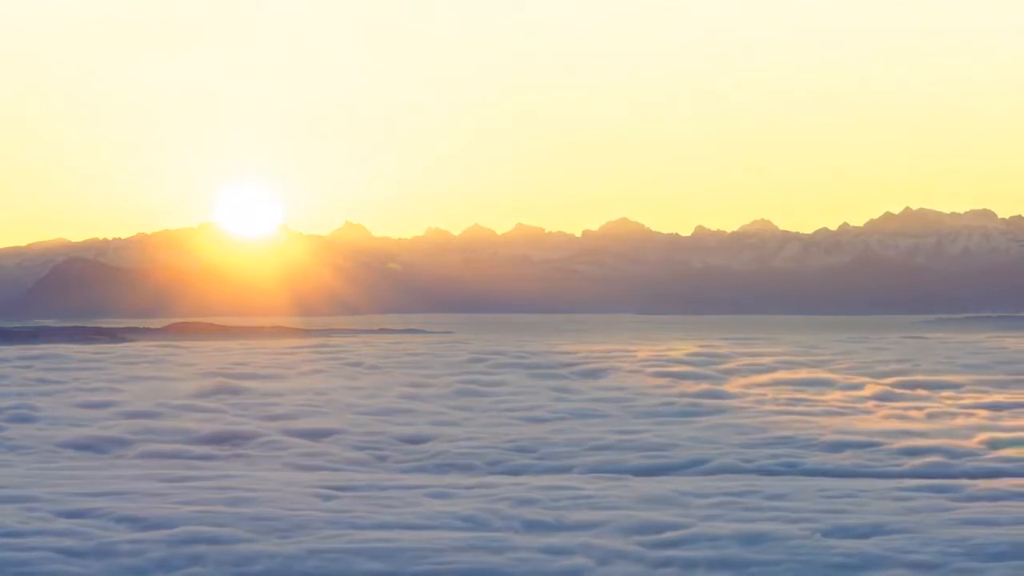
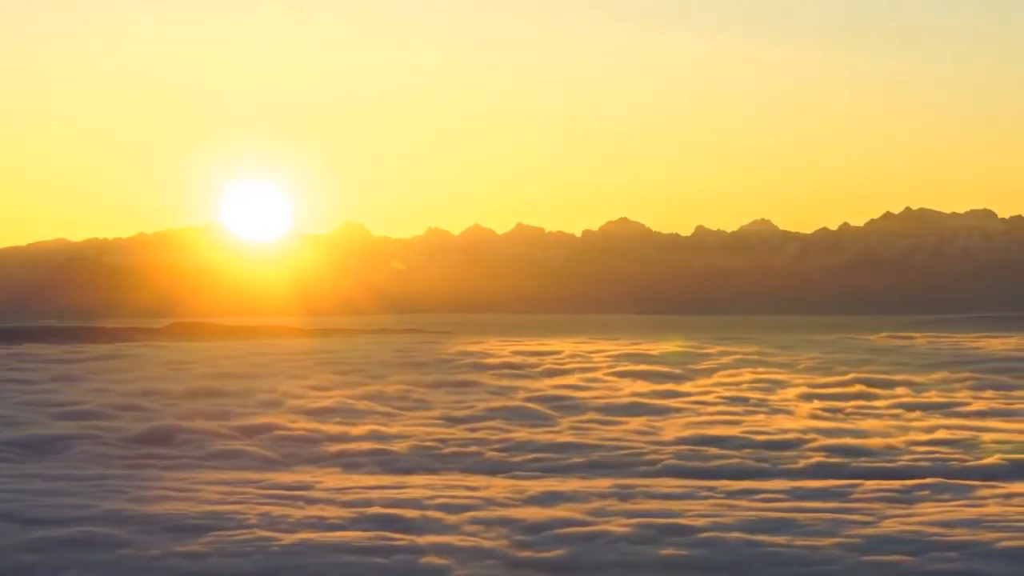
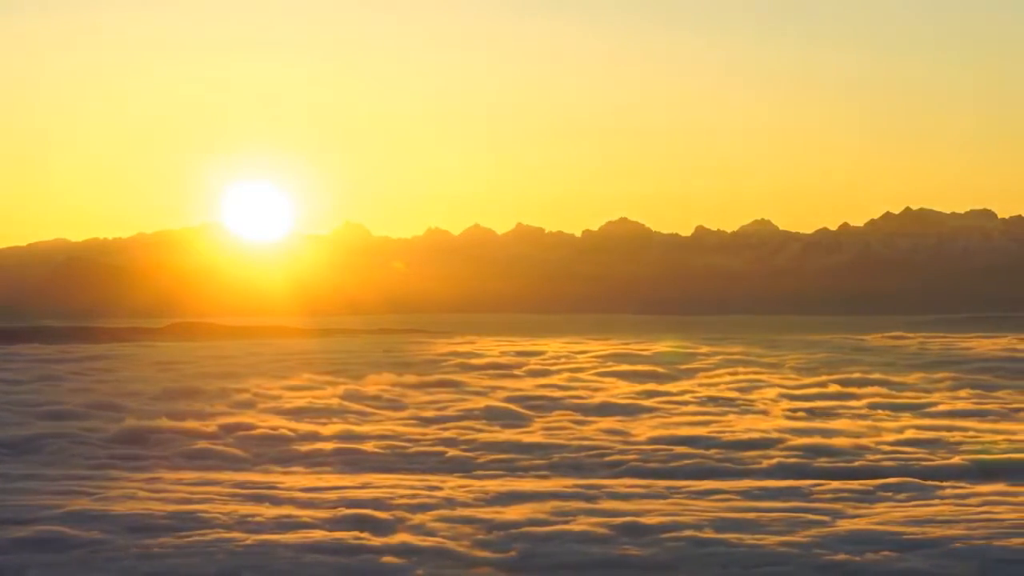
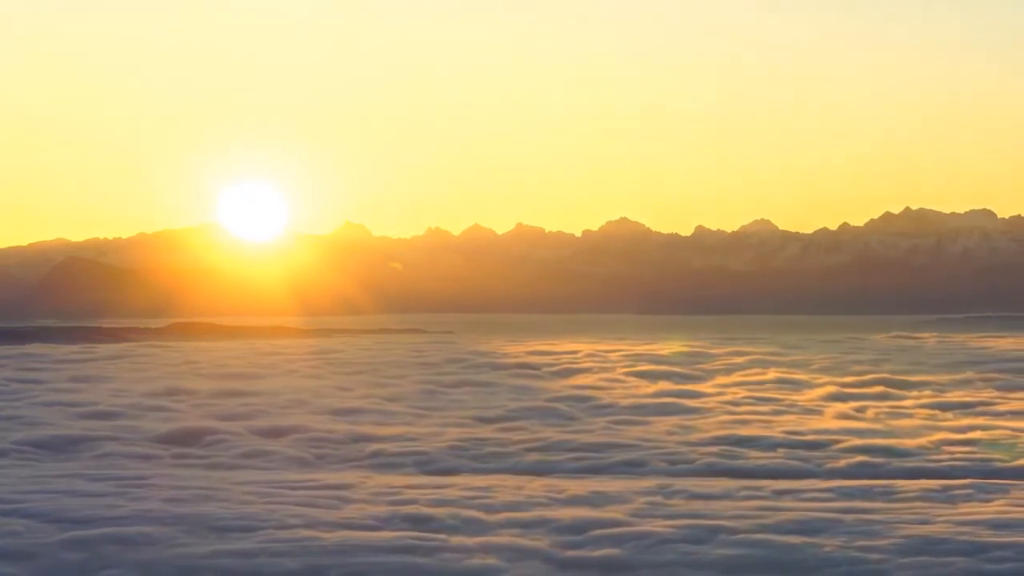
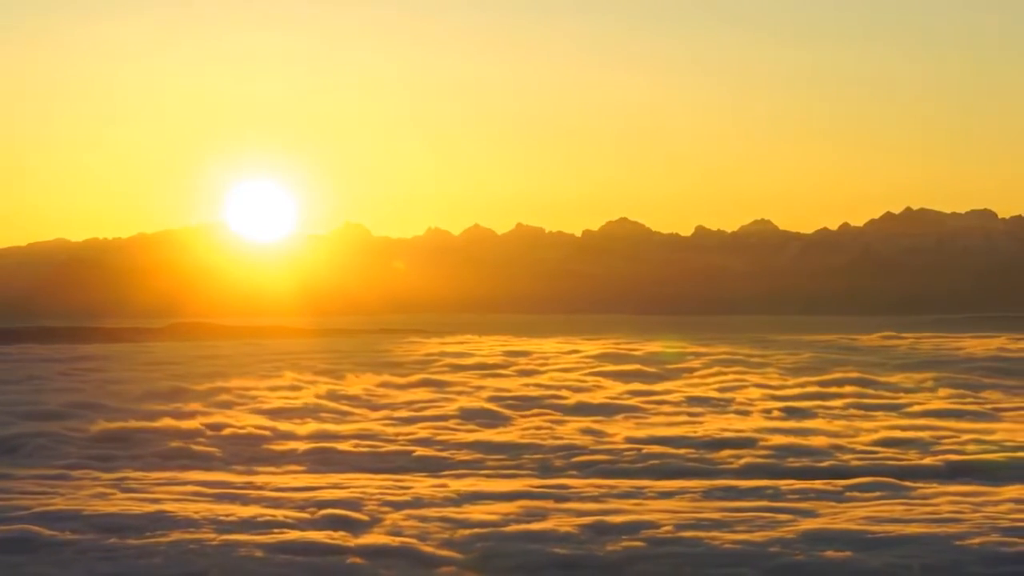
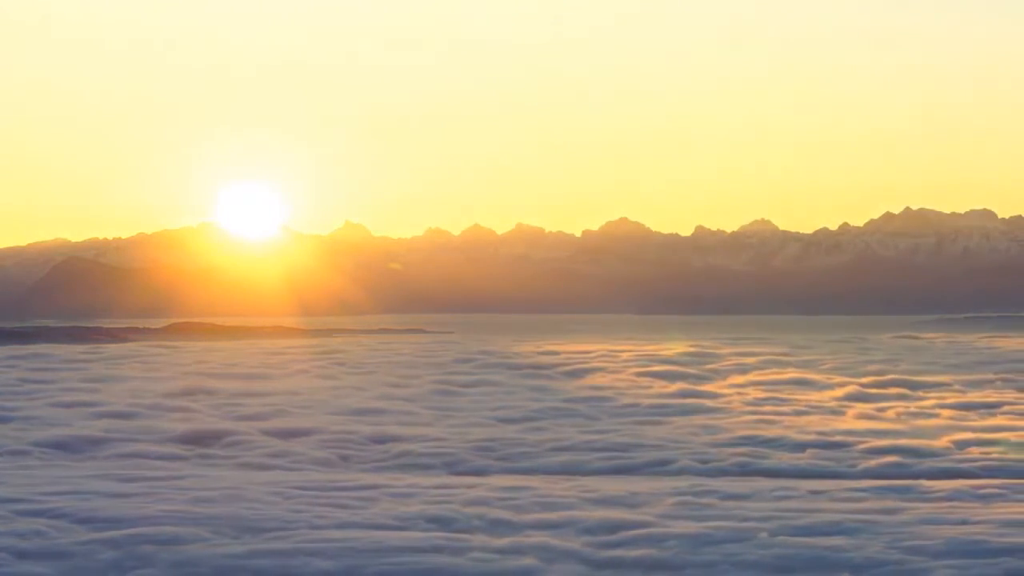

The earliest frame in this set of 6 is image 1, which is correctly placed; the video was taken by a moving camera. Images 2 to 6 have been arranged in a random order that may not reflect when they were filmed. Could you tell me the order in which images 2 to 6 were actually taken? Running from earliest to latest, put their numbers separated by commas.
6, 4, 2, 3, 5
